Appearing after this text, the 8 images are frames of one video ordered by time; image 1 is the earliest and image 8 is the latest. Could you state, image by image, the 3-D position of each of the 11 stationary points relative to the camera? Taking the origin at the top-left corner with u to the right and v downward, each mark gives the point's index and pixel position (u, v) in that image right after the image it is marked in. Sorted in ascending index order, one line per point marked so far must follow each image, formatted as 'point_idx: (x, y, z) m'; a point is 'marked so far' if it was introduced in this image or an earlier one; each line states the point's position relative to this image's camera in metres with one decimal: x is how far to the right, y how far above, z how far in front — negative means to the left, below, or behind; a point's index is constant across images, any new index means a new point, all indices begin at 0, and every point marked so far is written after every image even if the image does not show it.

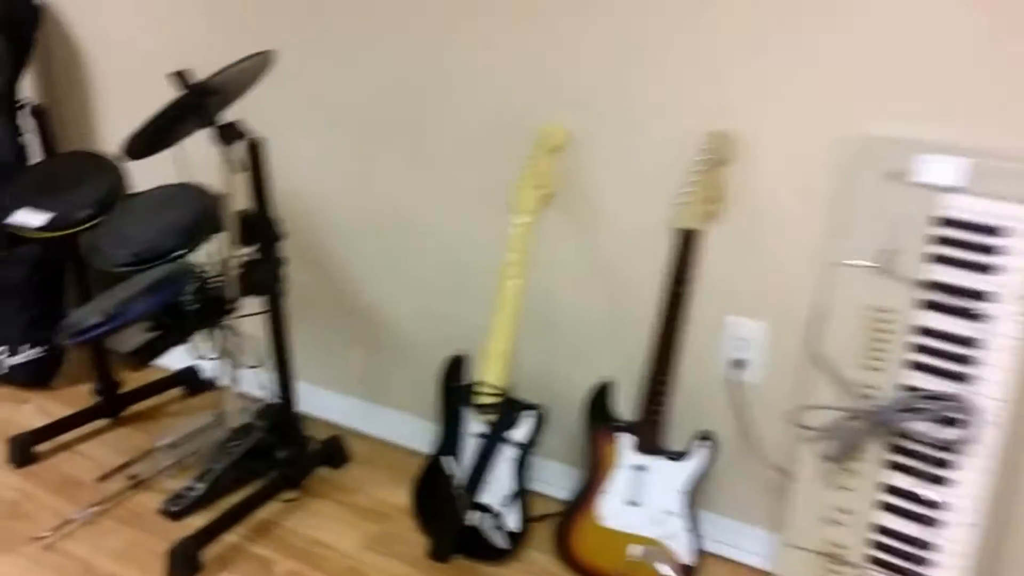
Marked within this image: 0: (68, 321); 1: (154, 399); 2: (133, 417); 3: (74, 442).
0: (-0.6, -0.1, +1.8) m
1: (-0.7, -0.2, +2.6) m
2: (-0.8, -0.3, +2.5) m
3: (-0.9, -0.3, +2.4) m
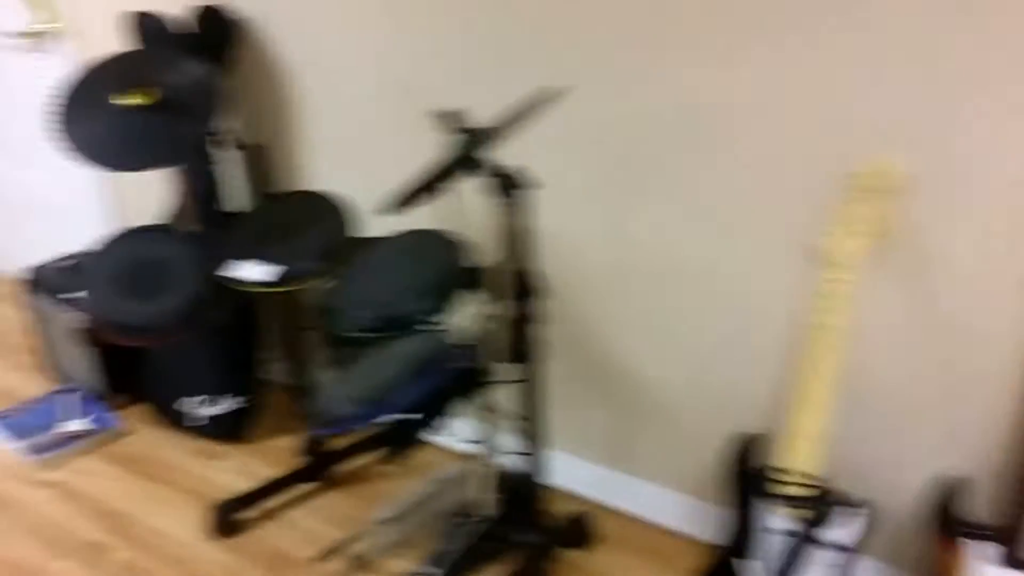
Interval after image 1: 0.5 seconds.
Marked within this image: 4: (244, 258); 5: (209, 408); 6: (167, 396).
0: (-0.2, -0.1, +1.5) m
1: (-0.3, -0.3, +2.3) m
2: (-0.3, -0.4, +2.3) m
3: (-0.4, -0.4, +2.2) m
4: (-0.4, 0.0, +1.8) m
5: (-0.6, -0.2, +2.4) m
6: (-0.7, -0.2, +2.5) m
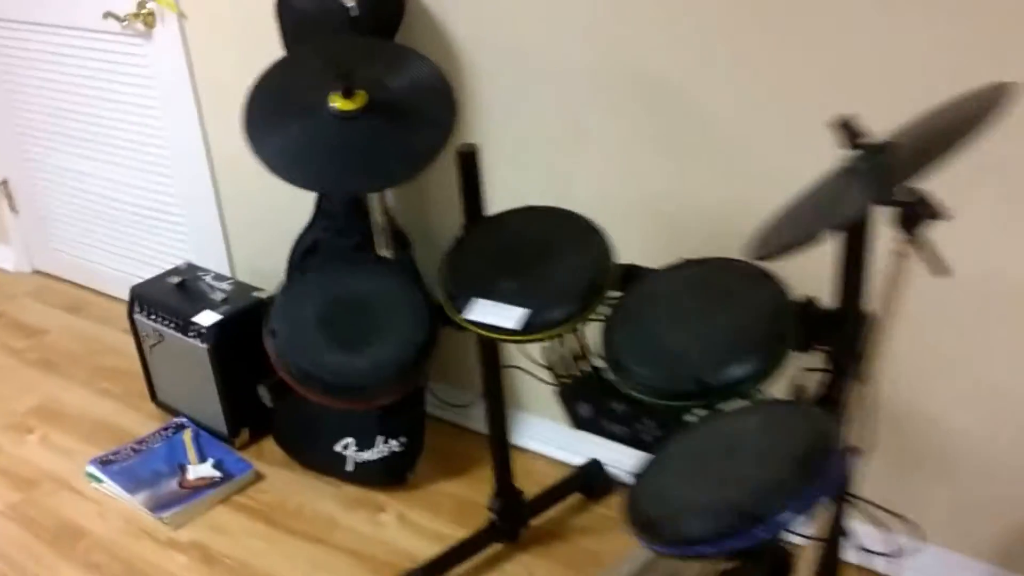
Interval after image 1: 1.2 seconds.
0: (+0.1, -0.2, +1.2) m
1: (+0.1, -0.4, +2.0) m
2: (0.0, -0.4, +1.9) m
3: (-0.1, -0.4, +1.8) m
4: (0.0, 0.0, +1.4) m
5: (-0.2, -0.3, +2.1) m
6: (-0.4, -0.3, +2.1) m
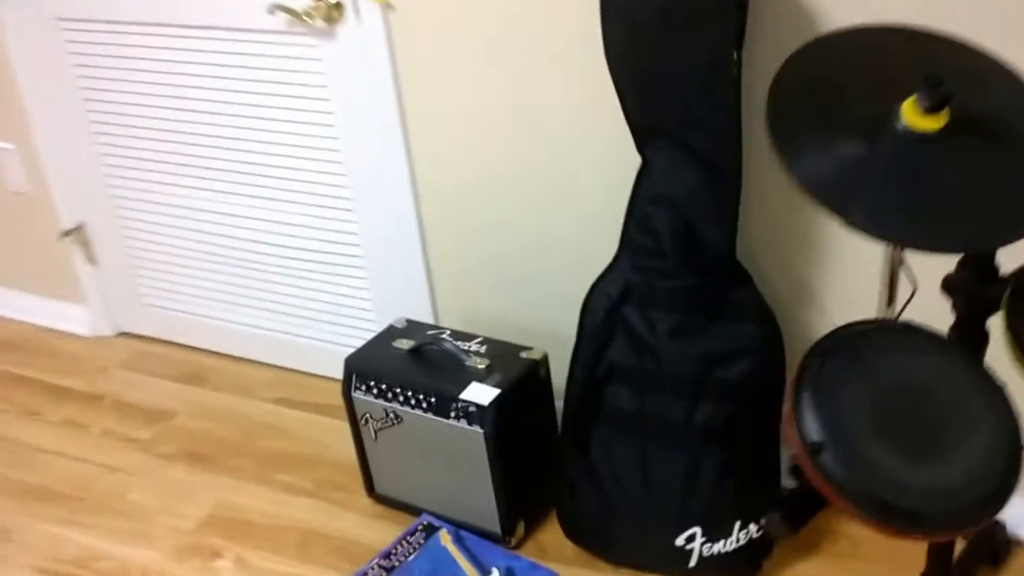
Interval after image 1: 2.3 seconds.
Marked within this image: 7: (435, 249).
0: (+0.8, -0.3, +0.8) m
1: (+0.6, -0.4, +1.6) m
2: (+0.6, -0.4, +1.6) m
3: (+0.5, -0.5, +1.4) m
4: (+0.5, -0.1, +1.0) m
5: (+0.3, -0.3, +1.6) m
6: (+0.2, -0.3, +1.7) m
7: (-0.1, +0.1, +2.0) m
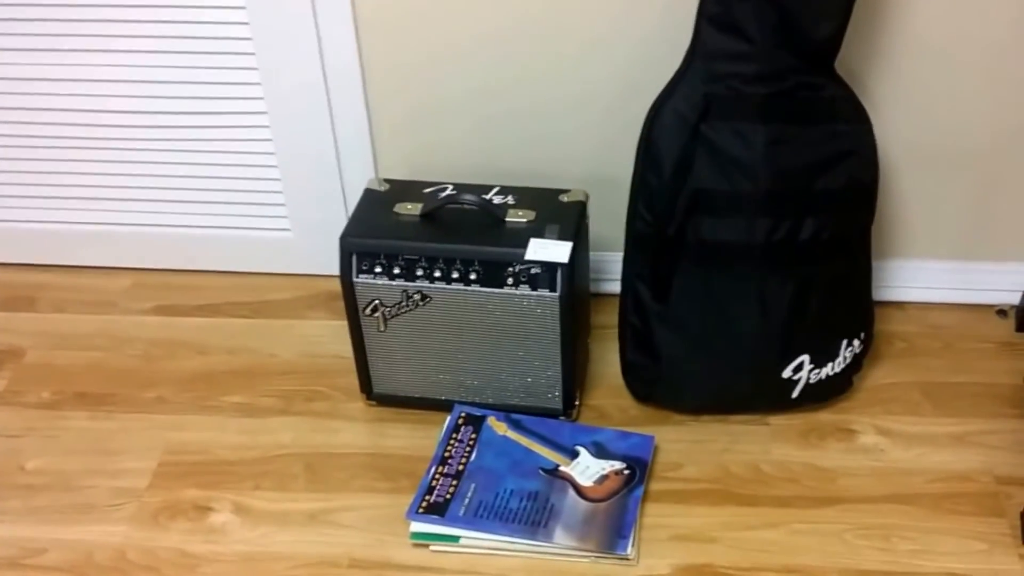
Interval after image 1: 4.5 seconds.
0: (+1.2, 0.0, +0.9) m
1: (+0.7, -0.1, +1.6) m
2: (+0.7, -0.1, +1.6) m
3: (+0.7, -0.2, +1.5) m
4: (+0.8, +0.2, +1.0) m
5: (+0.4, -0.1, +1.5) m
6: (+0.3, -0.1, +1.5) m
7: (-0.2, +0.3, +1.6) m
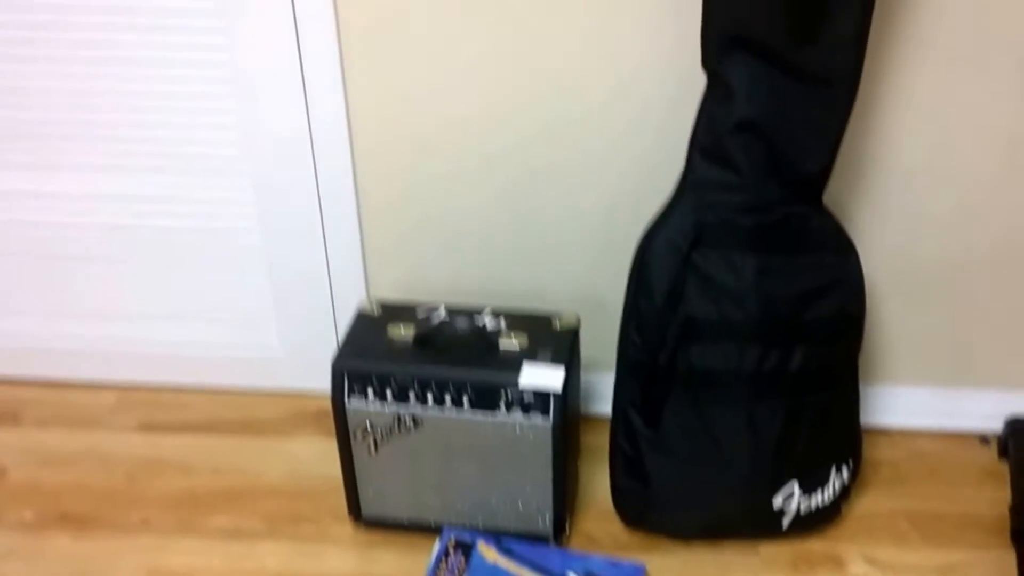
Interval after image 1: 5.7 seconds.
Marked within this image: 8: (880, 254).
0: (+1.2, -0.1, +1.0) m
1: (+0.7, -0.3, +1.6) m
2: (+0.7, -0.3, +1.6) m
3: (+0.7, -0.4, +1.5) m
4: (+0.8, 0.0, +1.1) m
5: (+0.4, -0.3, +1.5) m
6: (+0.2, -0.3, +1.5) m
7: (-0.2, +0.1, +1.6) m
8: (+0.5, 0.0, +1.6) m
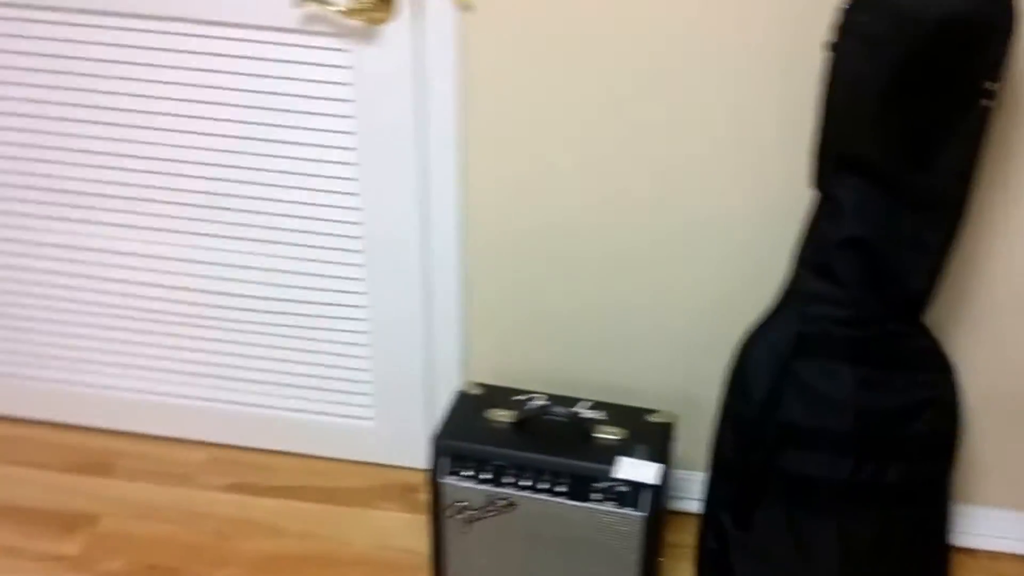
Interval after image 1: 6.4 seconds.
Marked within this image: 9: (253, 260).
0: (+1.2, -0.3, +0.9) m
1: (+0.8, -0.4, +1.6) m
2: (+0.8, -0.5, +1.6) m
3: (+0.8, -0.5, +1.4) m
4: (+1.0, -0.1, +1.1) m
5: (+0.5, -0.4, +1.5) m
6: (+0.4, -0.4, +1.5) m
7: (0.0, 0.0, +1.7) m
8: (+0.6, -0.1, +1.6) m
9: (-0.3, 0.0, +1.7) m
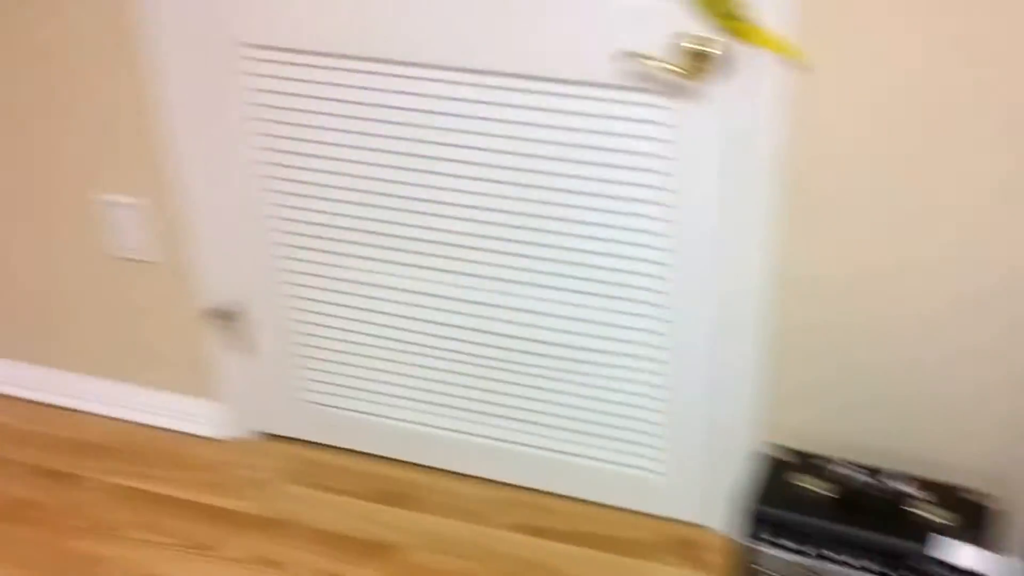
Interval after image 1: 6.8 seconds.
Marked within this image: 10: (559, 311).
0: (+1.5, -0.4, +0.8) m
1: (+1.1, -0.6, +1.5) m
2: (+1.1, -0.6, +1.4) m
3: (+1.1, -0.7, +1.3) m
4: (+1.3, -0.3, +0.9) m
5: (+0.8, -0.5, +1.4) m
6: (+0.7, -0.5, +1.4) m
7: (+0.4, -0.1, +1.6) m
8: (+1.0, -0.2, +1.5) m
9: (+0.1, 0.0, +1.7) m
10: (+0.1, 0.0, +1.7) m
